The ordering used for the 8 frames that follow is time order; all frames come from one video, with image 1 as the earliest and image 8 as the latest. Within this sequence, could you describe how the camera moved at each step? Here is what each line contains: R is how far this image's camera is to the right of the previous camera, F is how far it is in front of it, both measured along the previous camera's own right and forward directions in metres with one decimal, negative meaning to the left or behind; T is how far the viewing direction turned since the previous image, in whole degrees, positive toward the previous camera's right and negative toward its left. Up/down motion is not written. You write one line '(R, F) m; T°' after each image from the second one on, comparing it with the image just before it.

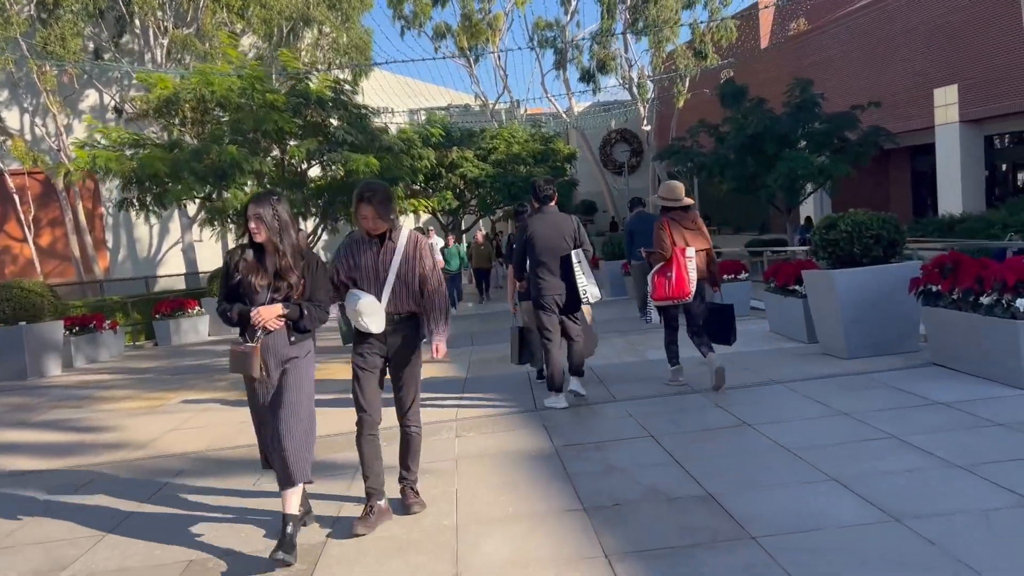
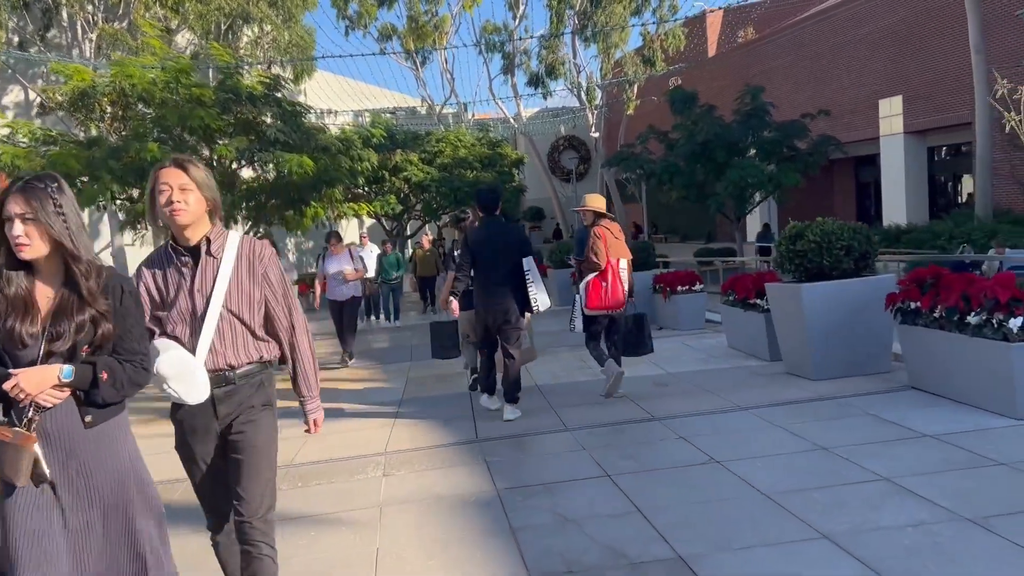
(+0.1, +0.8) m; +4°
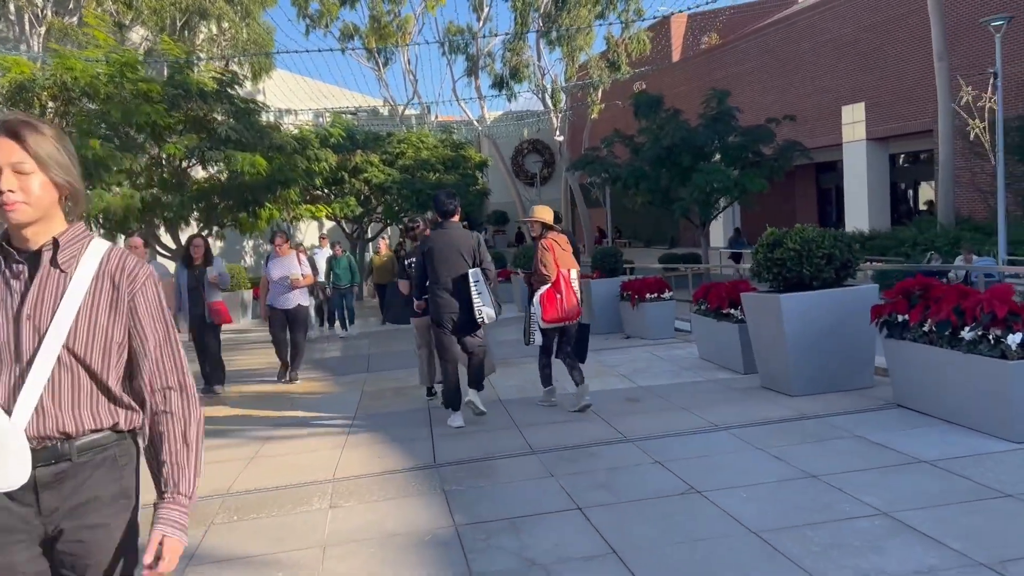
(0.0, +0.5) m; +3°
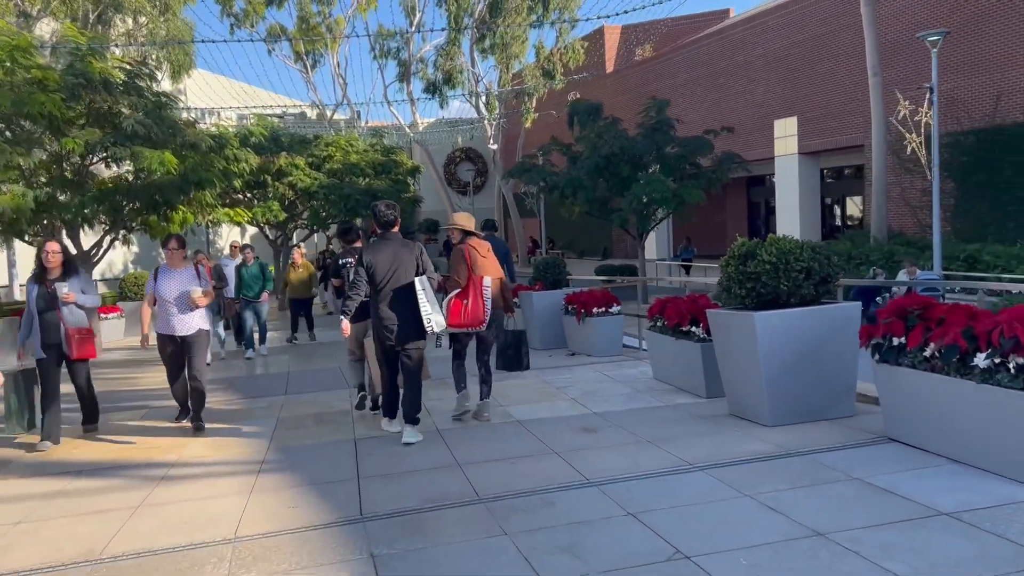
(-0.1, +0.9) m; +5°
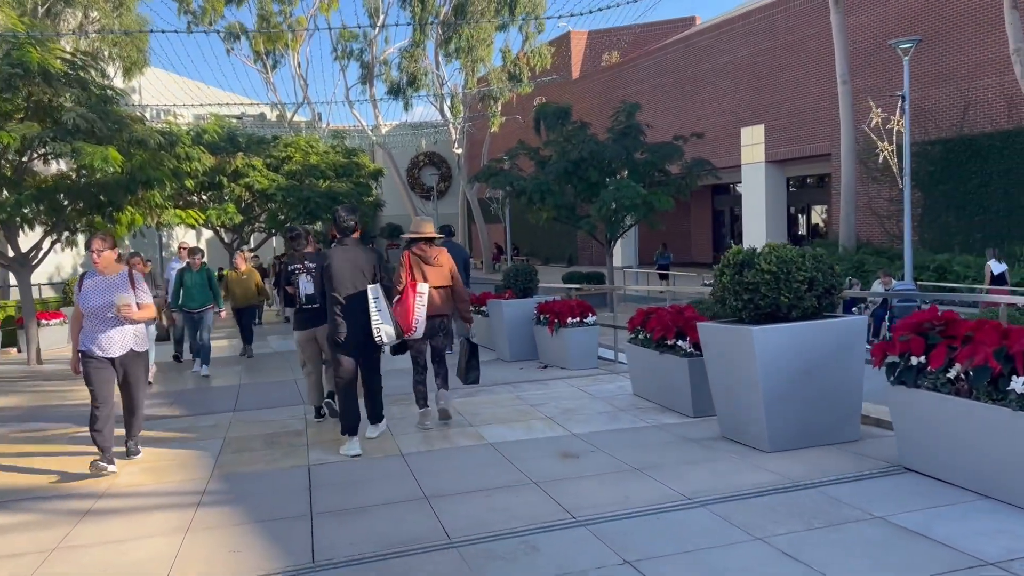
(-0.1, +0.6) m; +3°
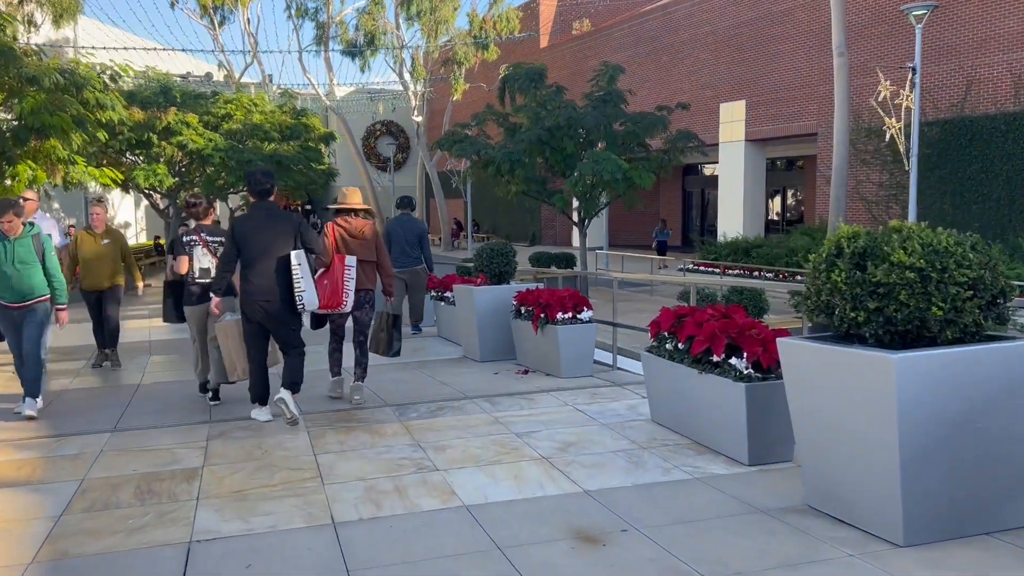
(-0.2, +2.0) m; +3°
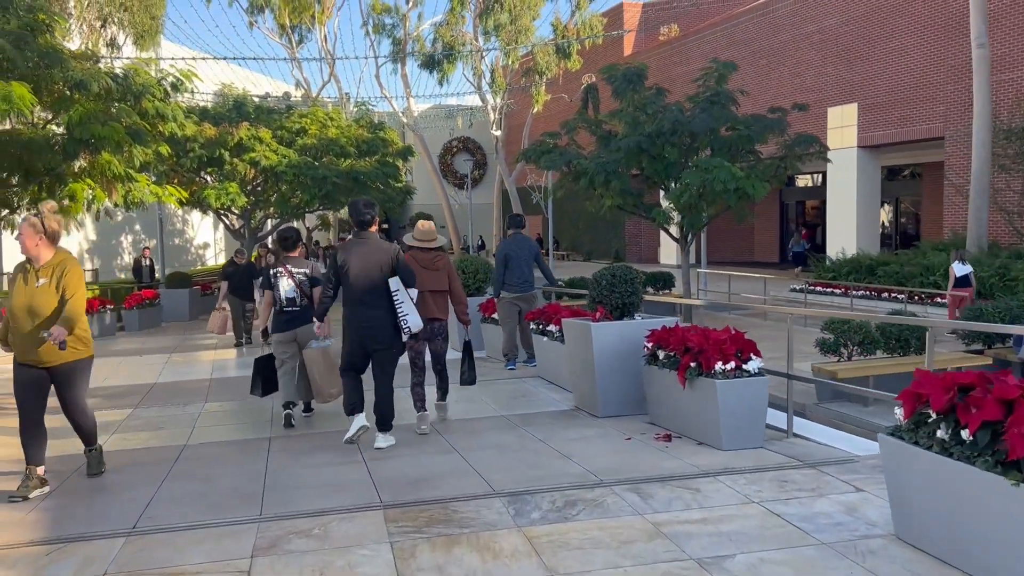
(-0.5, +1.8) m; -5°
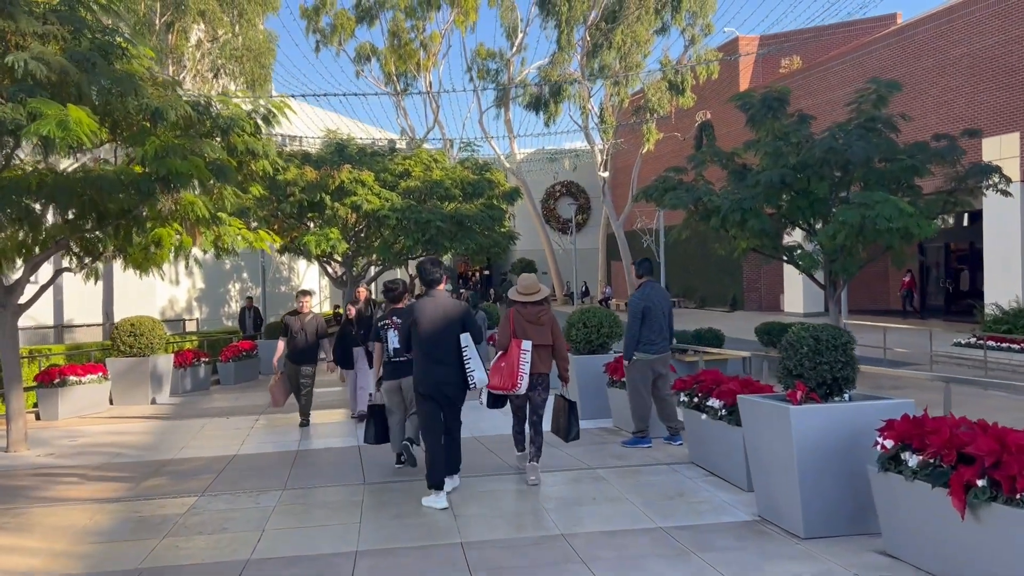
(-0.4, +1.7) m; -7°
